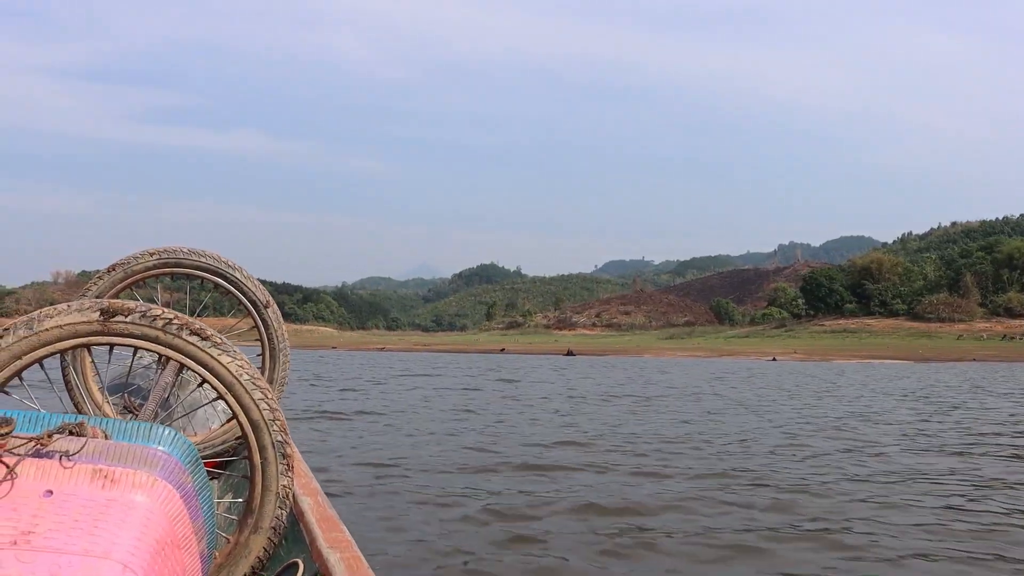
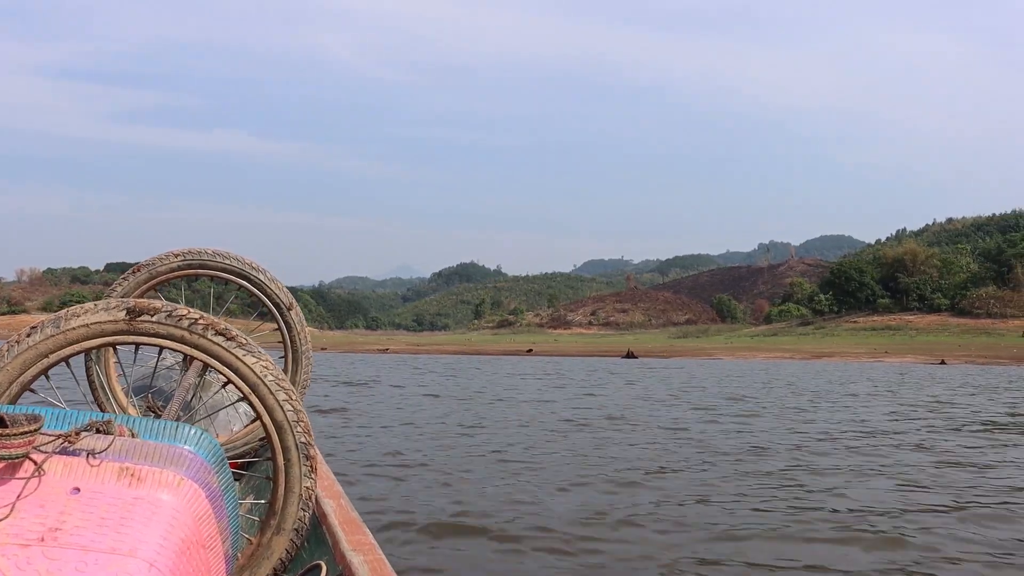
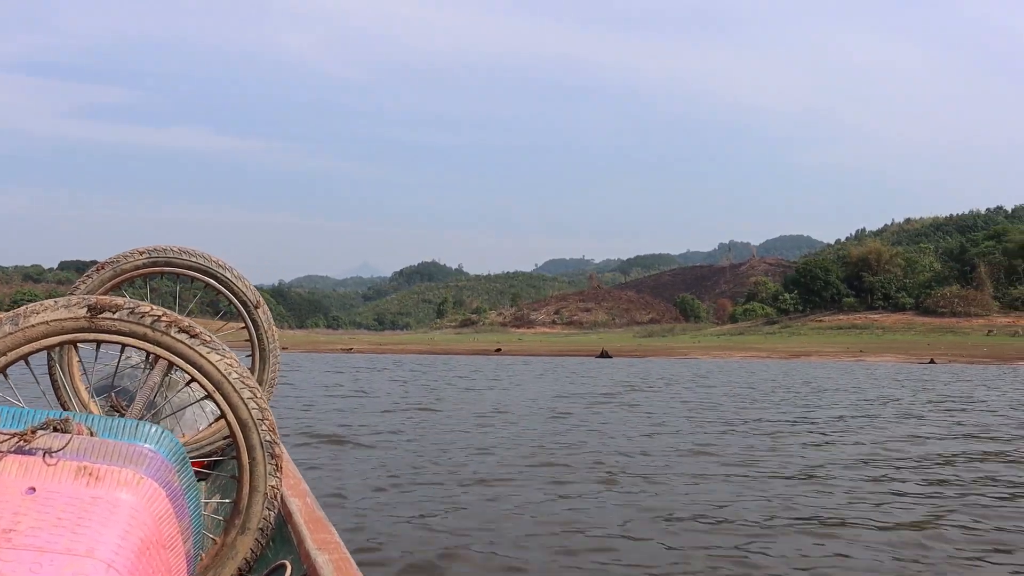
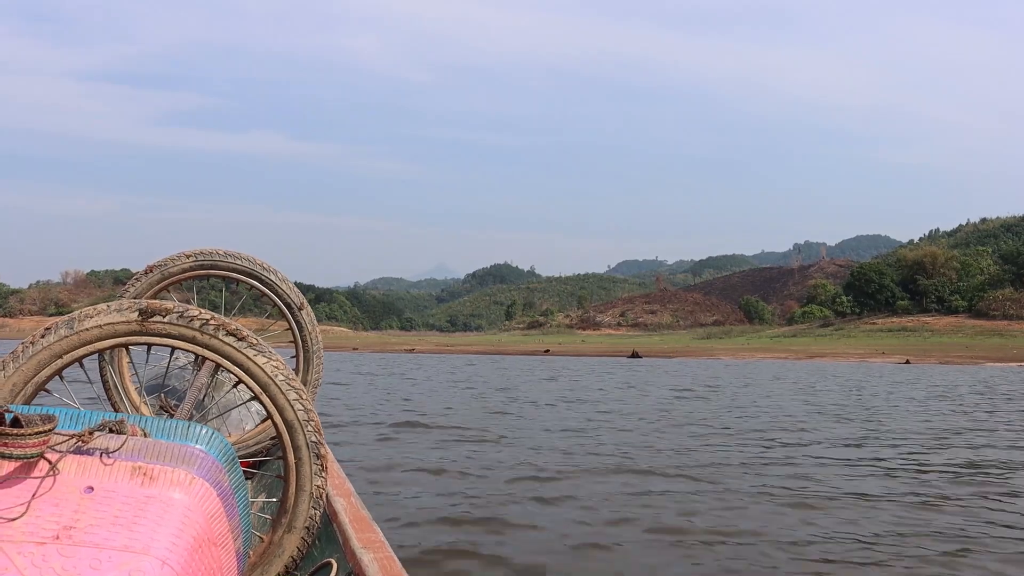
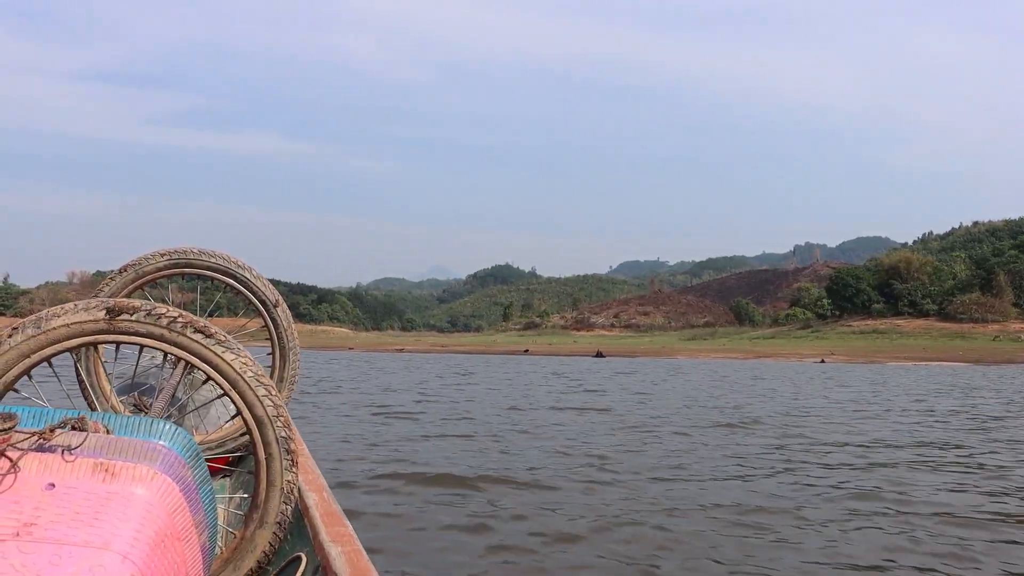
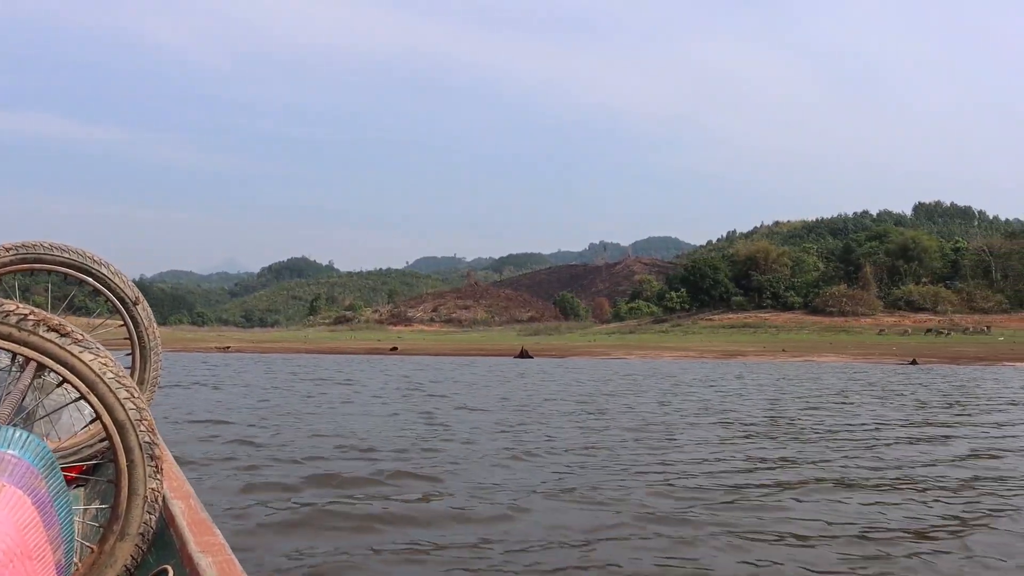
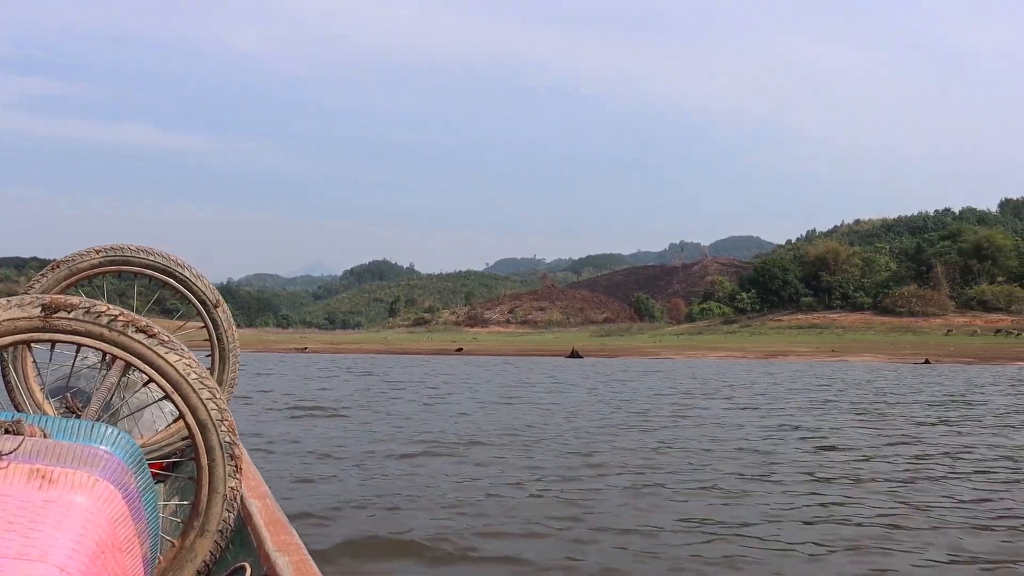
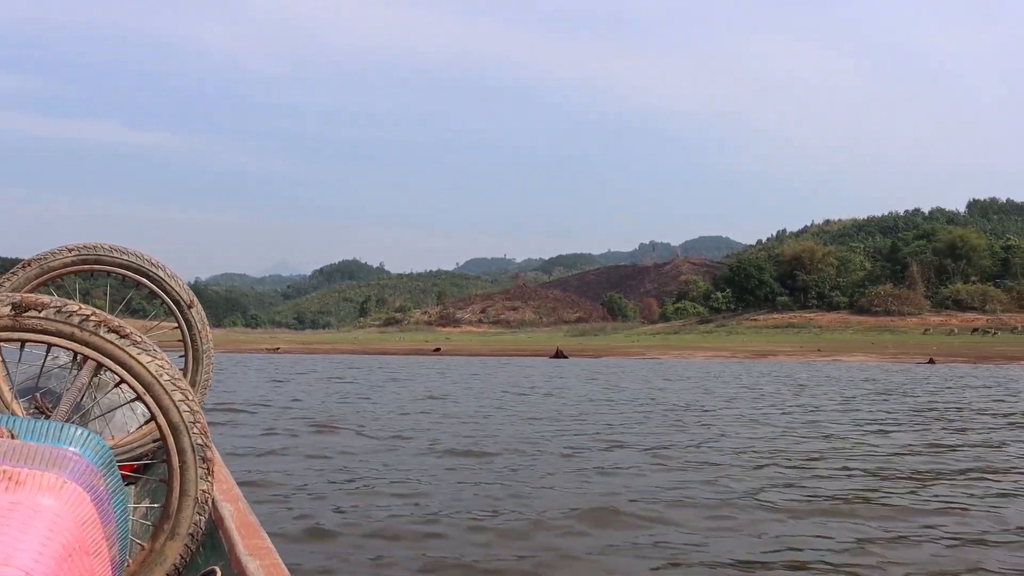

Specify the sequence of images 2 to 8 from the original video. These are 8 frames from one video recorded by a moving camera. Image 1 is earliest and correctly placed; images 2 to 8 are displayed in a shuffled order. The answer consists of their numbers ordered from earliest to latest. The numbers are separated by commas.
5, 4, 2, 3, 7, 8, 6
